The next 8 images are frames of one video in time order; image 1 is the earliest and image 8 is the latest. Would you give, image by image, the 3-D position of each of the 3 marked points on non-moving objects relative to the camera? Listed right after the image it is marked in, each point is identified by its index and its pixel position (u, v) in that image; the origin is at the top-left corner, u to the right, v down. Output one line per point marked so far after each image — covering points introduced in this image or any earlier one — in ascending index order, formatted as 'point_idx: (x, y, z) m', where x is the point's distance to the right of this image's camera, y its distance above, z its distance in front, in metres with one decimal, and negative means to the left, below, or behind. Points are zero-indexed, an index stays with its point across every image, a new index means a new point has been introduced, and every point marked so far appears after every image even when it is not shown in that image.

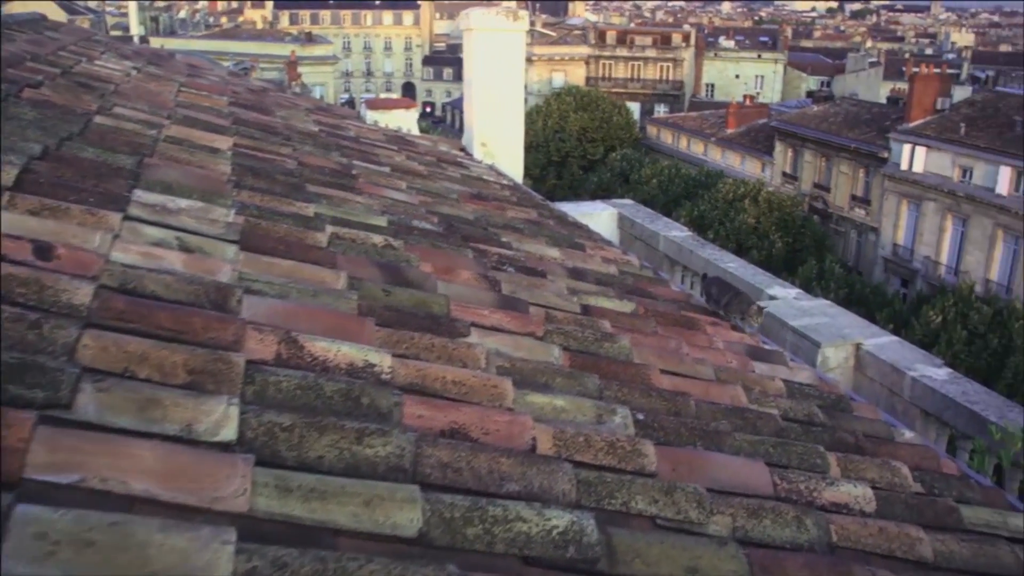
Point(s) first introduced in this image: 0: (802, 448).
0: (+1.0, -0.6, +3.5) m
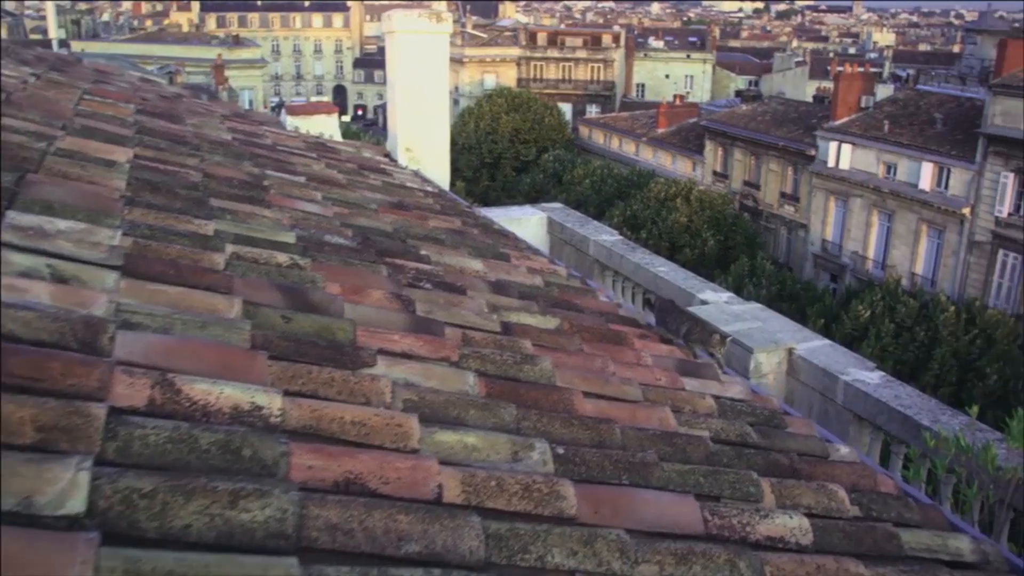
0: (+0.7, -0.6, +3.3) m
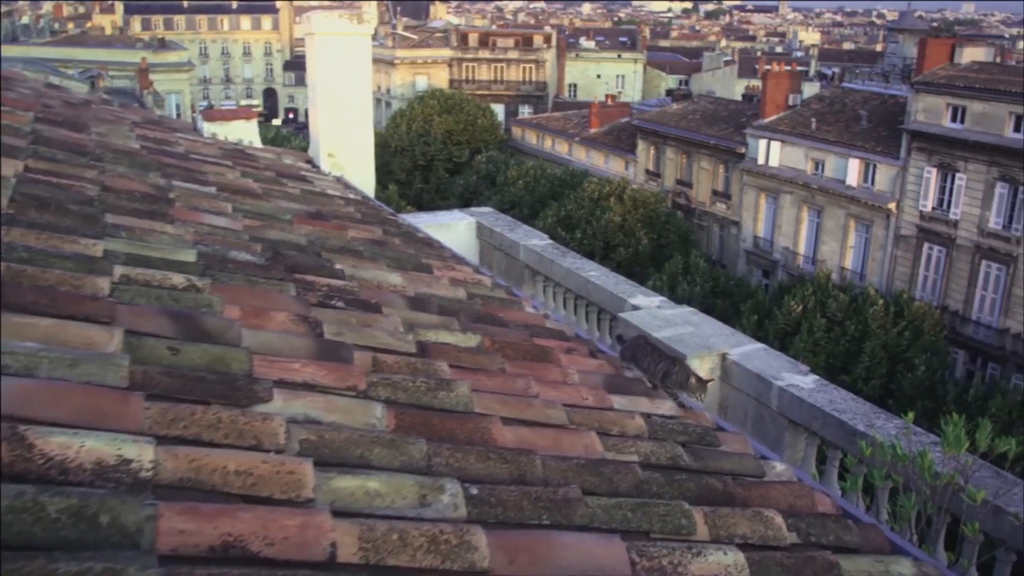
0: (+0.4, -0.7, +3.1) m
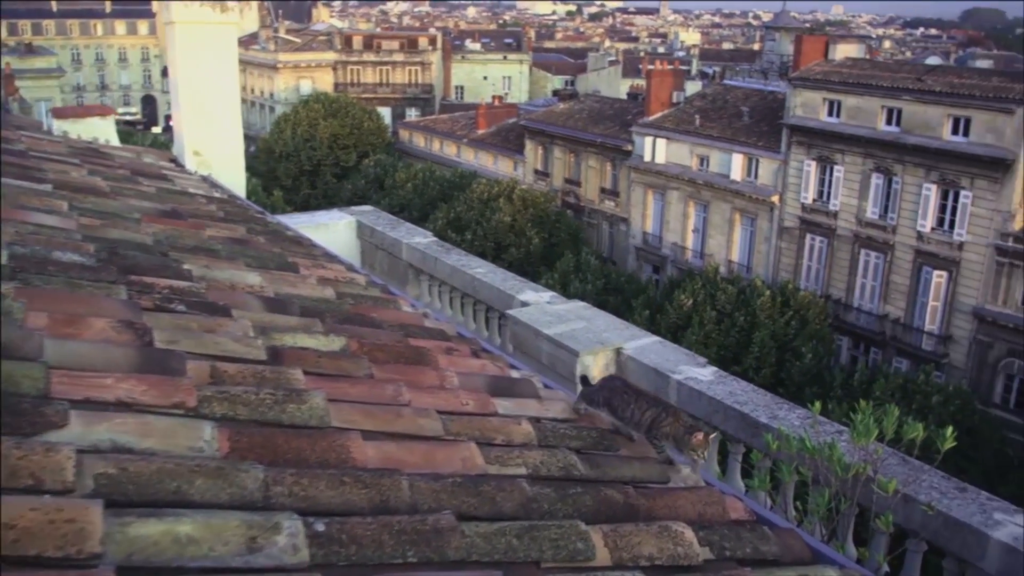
0: (+0.1, -0.6, +2.7) m
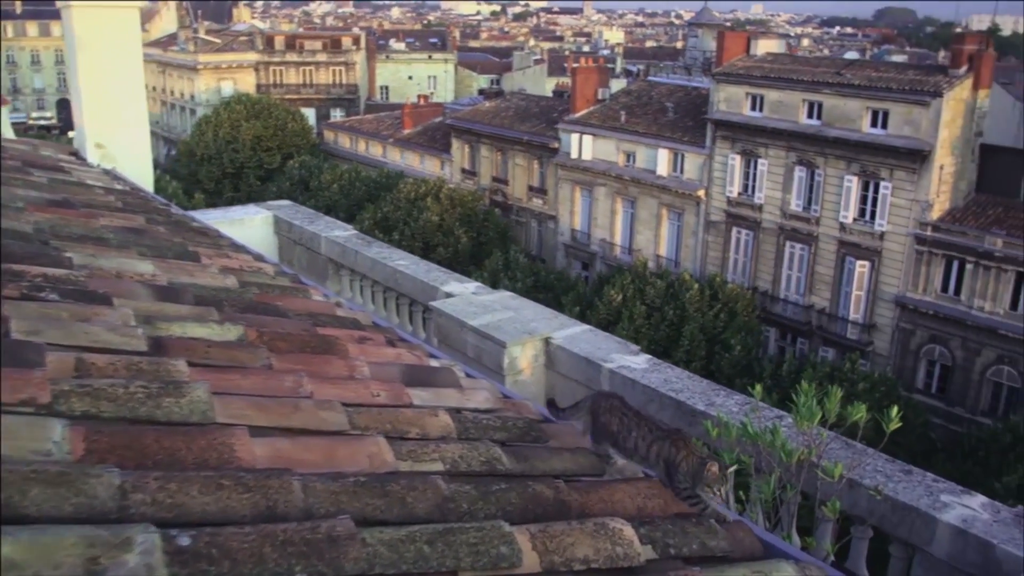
0: (-0.1, -0.6, +2.4) m
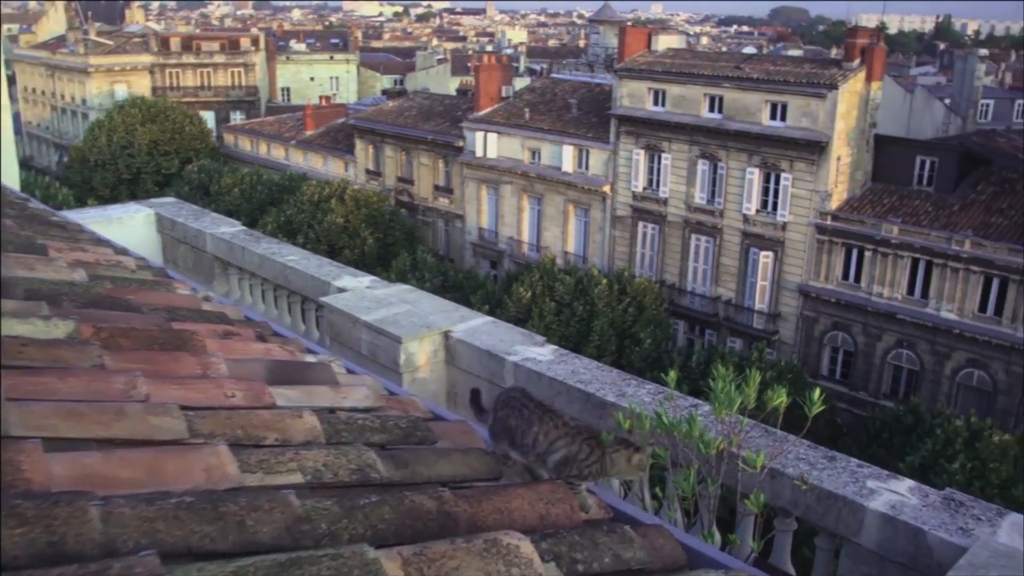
0: (-0.3, -0.5, +2.0) m
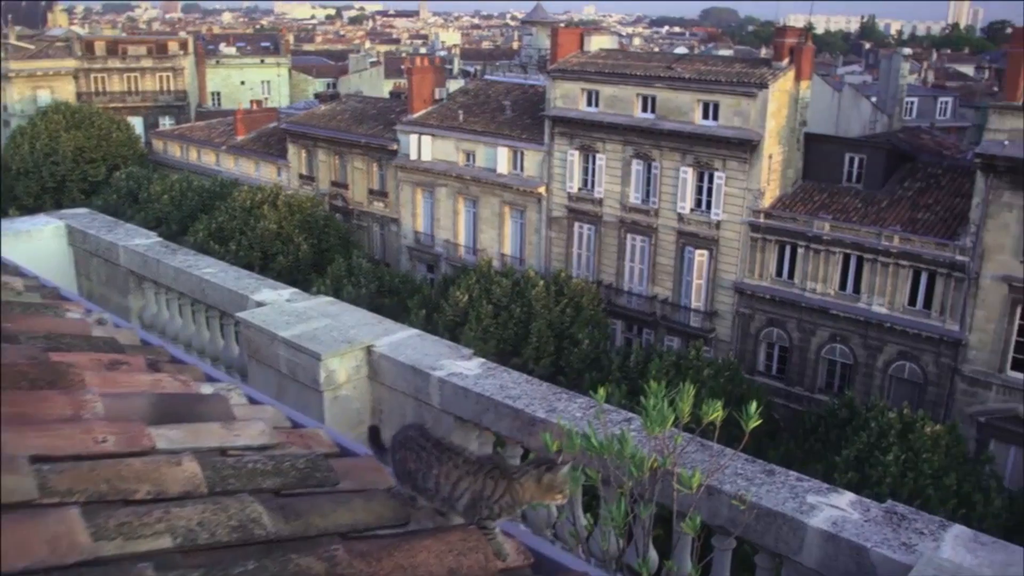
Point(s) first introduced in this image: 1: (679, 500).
0: (-0.5, -0.6, +1.7) m
1: (+0.6, -0.8, +3.9) m
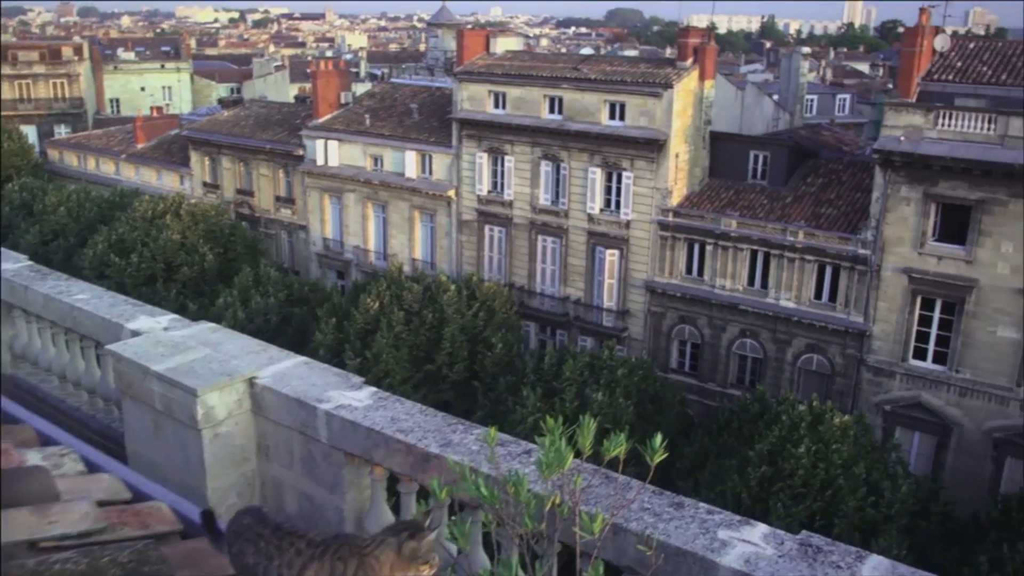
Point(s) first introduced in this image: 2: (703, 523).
0: (-0.7, -0.7, +1.3) m
1: (+0.2, -0.9, +3.7) m
2: (+0.7, -0.8, +3.6) m
